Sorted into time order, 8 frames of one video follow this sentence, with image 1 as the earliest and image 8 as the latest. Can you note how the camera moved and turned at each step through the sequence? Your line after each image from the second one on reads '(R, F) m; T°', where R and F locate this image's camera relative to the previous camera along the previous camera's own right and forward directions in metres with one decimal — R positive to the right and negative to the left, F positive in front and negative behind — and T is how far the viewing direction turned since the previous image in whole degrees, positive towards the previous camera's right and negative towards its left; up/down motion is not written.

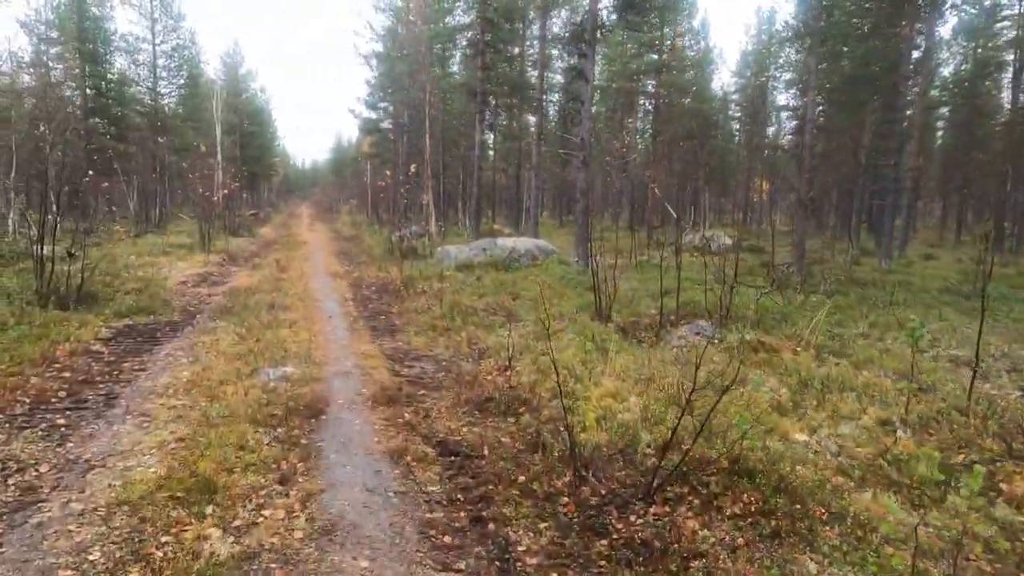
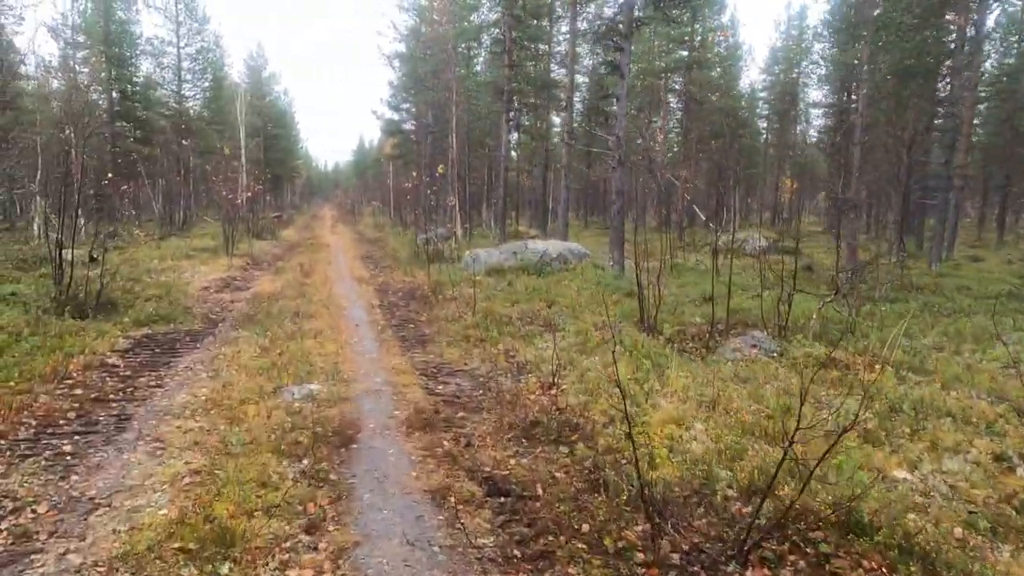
(-0.3, +0.8) m; -2°
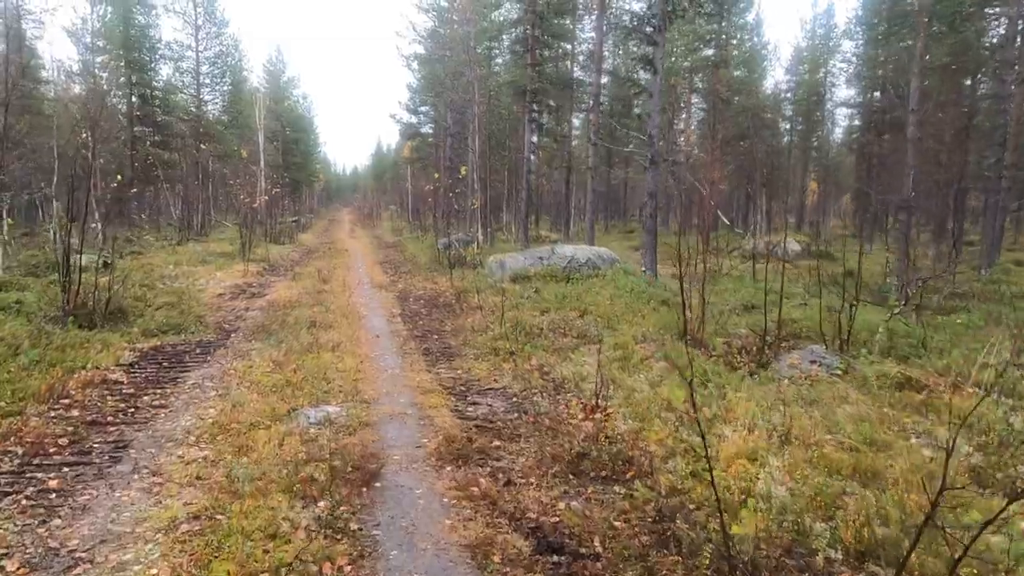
(-0.2, +0.8) m; -1°
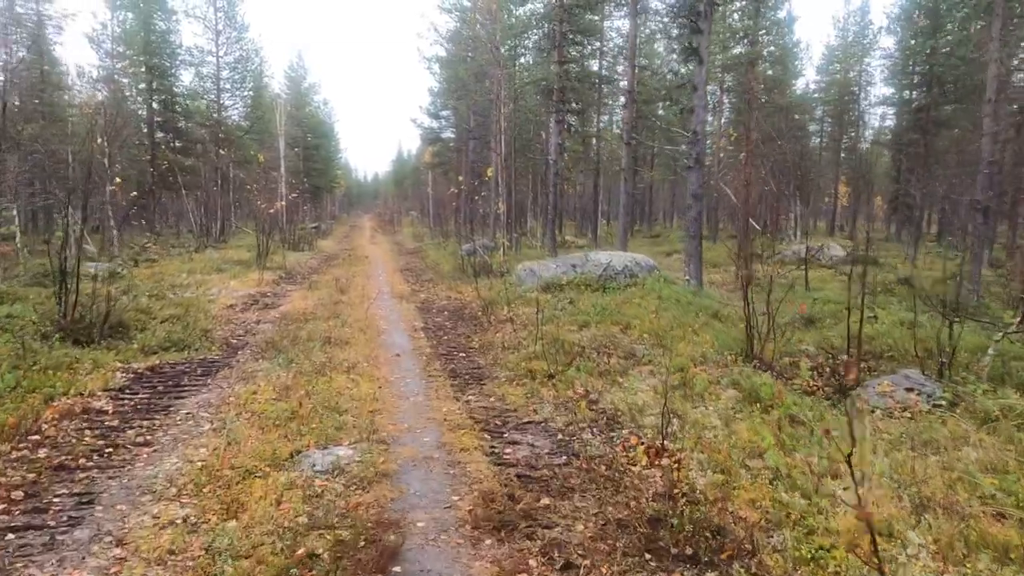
(-0.2, +1.3) m; -2°
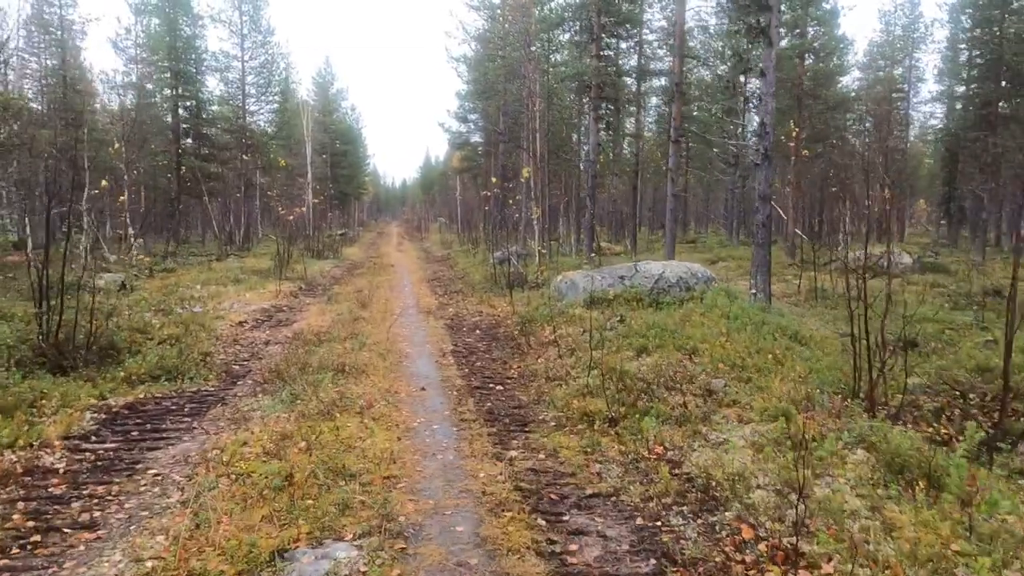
(-0.3, +1.7) m; -2°
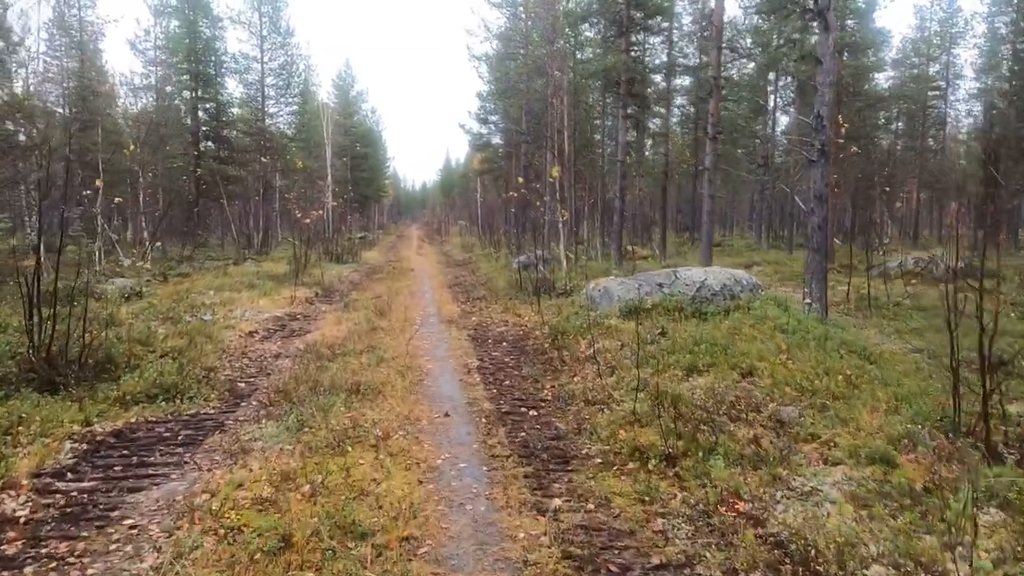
(-0.2, +1.0) m; -2°
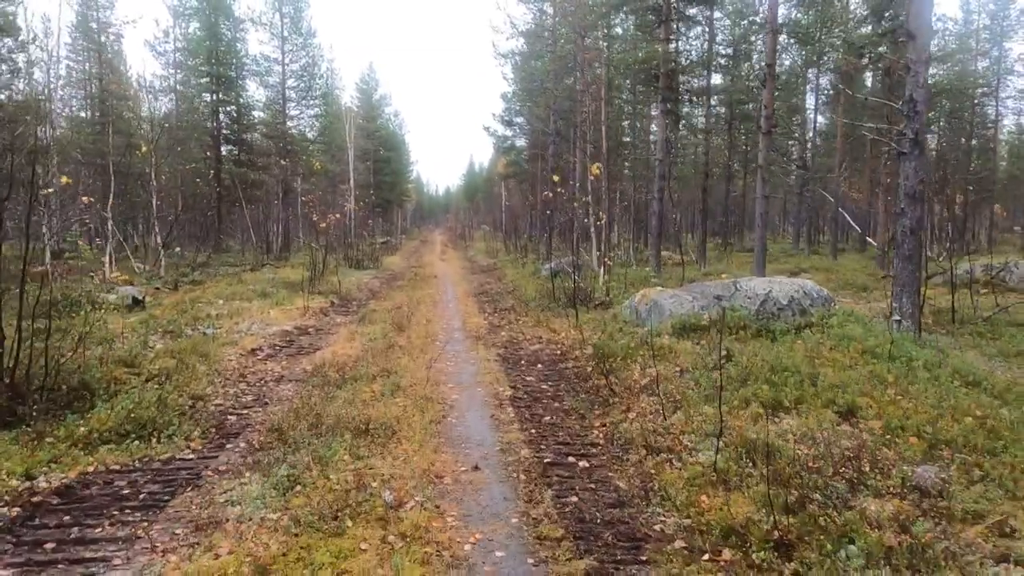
(-0.2, +1.6) m; -2°
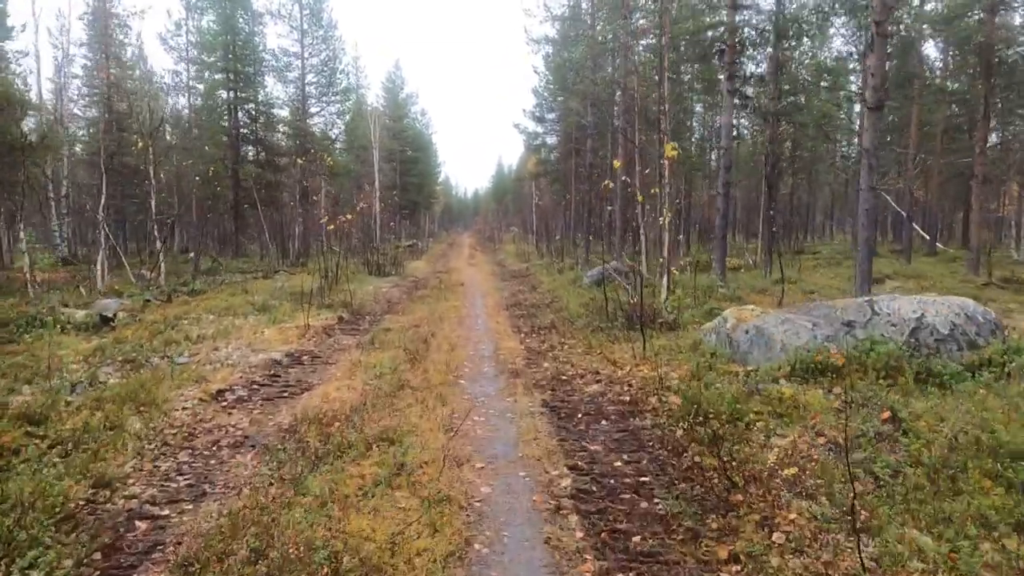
(-0.3, +3.0) m; -2°
